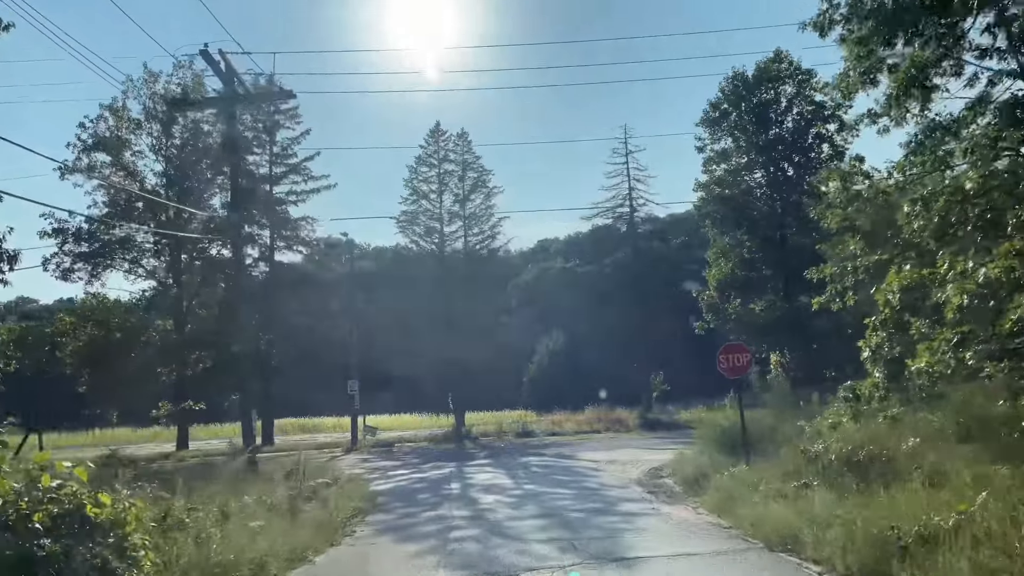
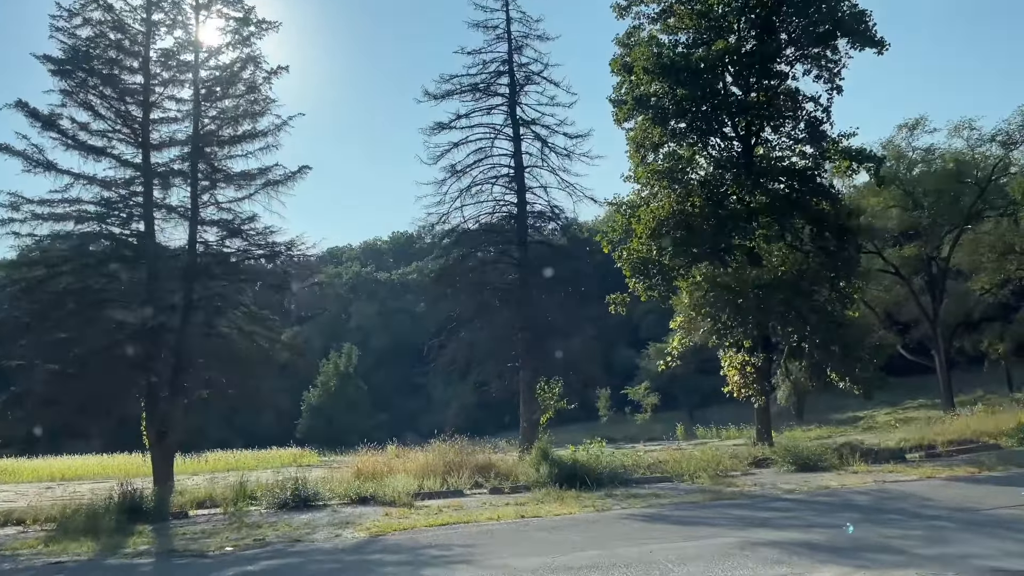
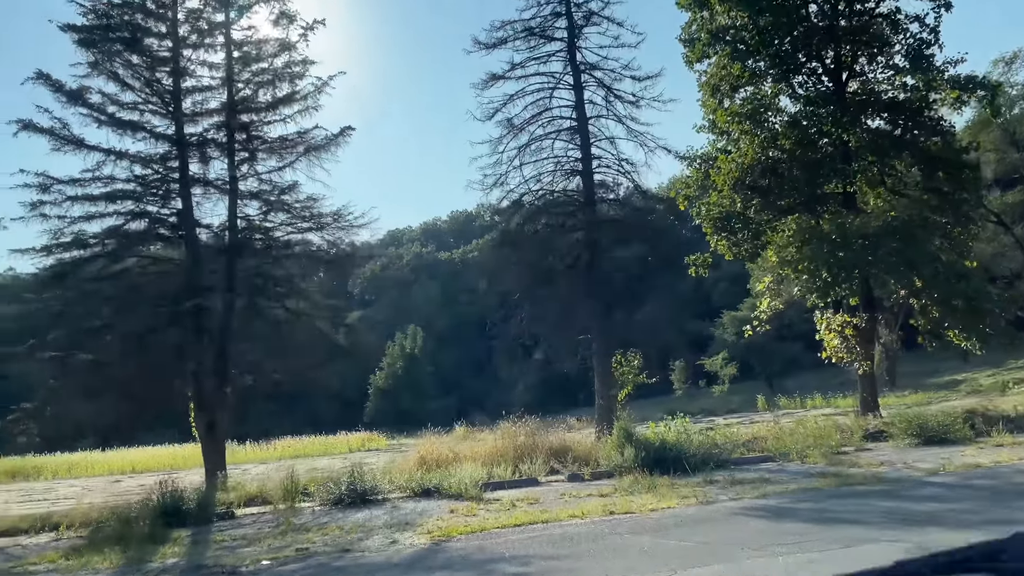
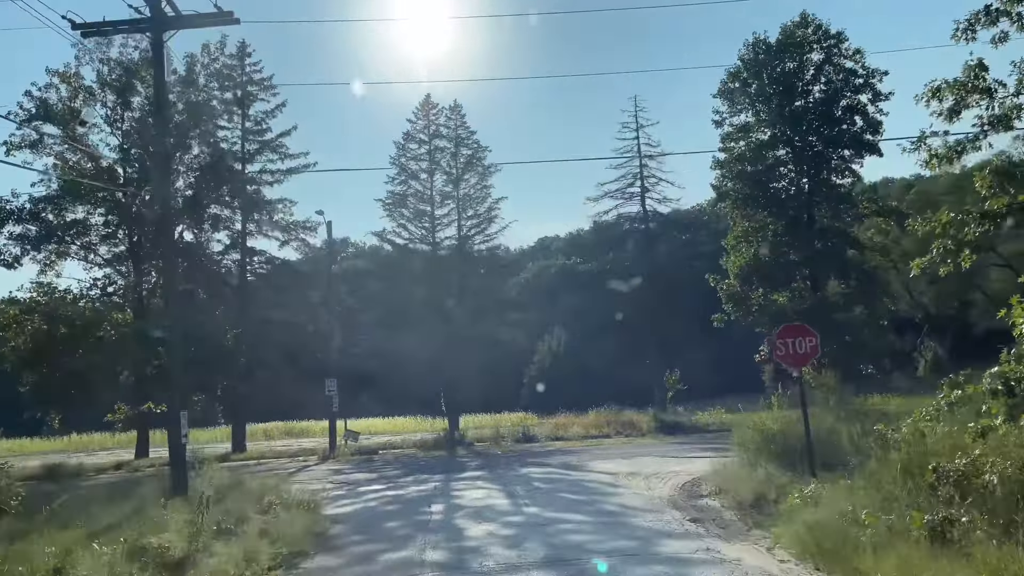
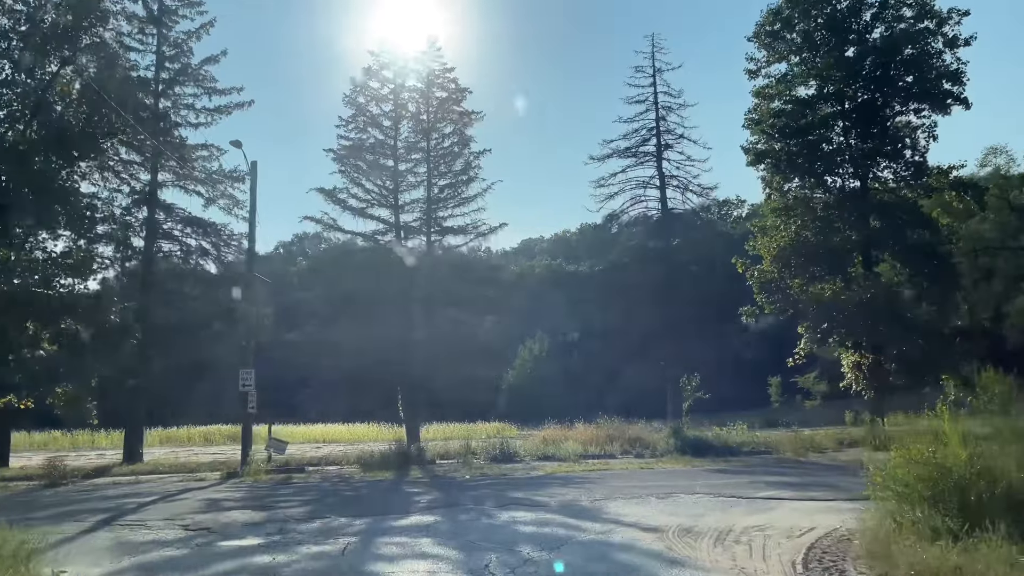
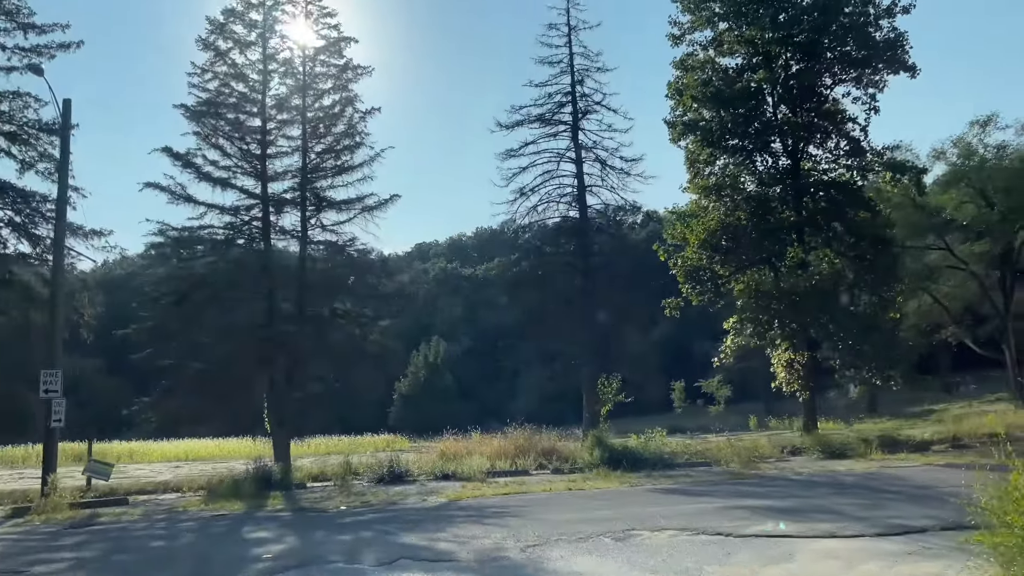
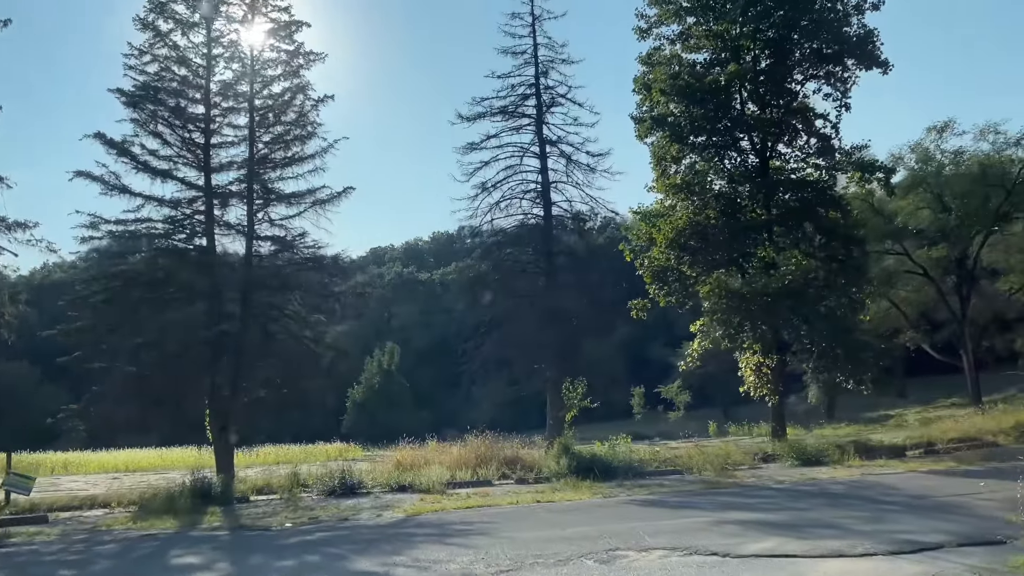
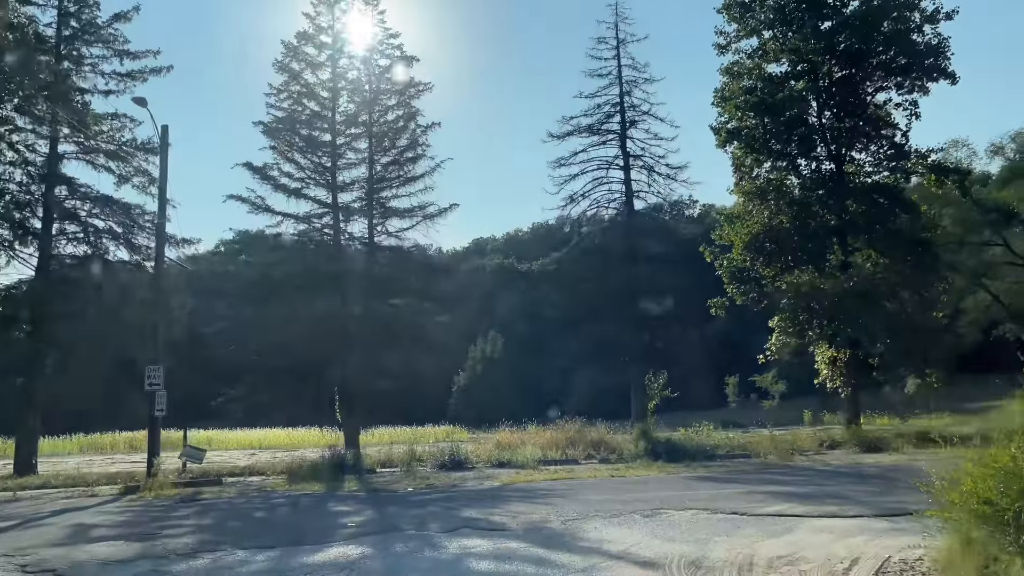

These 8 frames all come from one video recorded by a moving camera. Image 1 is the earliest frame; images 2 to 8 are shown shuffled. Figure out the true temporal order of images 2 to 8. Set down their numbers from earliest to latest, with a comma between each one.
4, 5, 8, 6, 7, 2, 3
